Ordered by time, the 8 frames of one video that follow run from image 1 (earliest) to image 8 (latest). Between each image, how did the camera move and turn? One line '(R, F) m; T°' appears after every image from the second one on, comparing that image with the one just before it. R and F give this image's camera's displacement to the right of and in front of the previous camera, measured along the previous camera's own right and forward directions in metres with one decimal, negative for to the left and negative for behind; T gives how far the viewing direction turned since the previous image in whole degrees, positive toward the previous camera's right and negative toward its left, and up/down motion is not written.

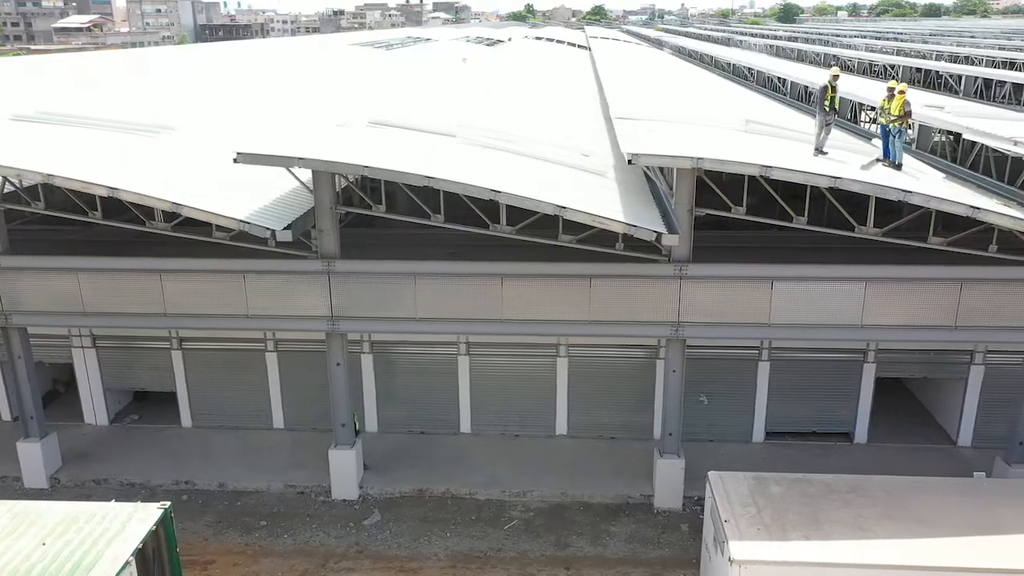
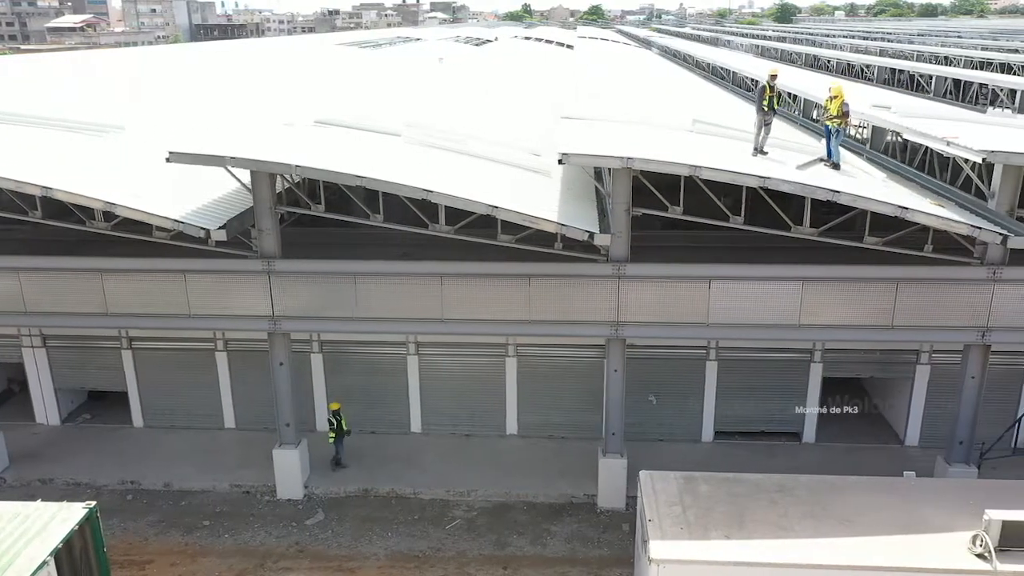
(+1.3, 0.0) m; 0°
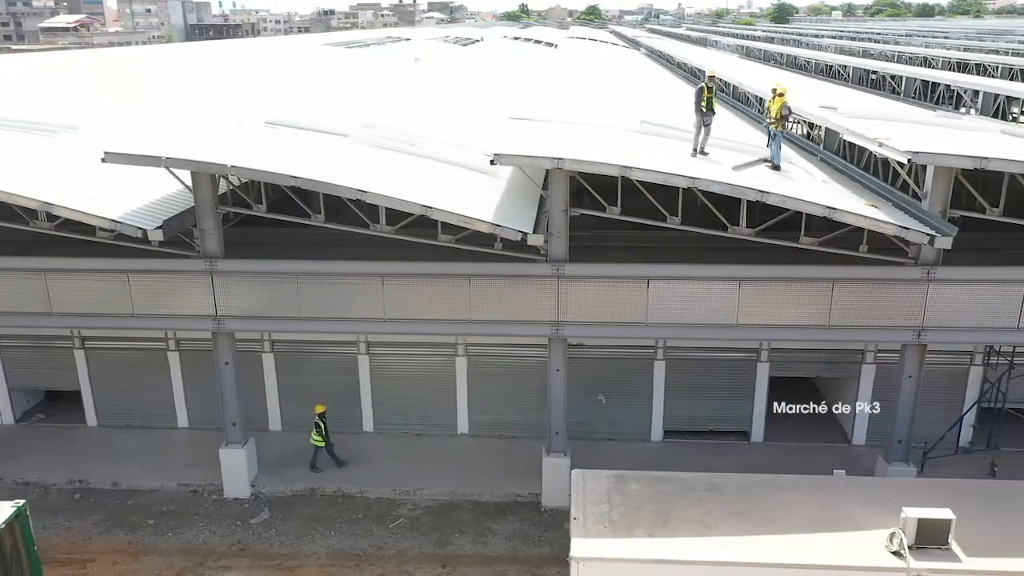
(+1.3, -0.1) m; 0°
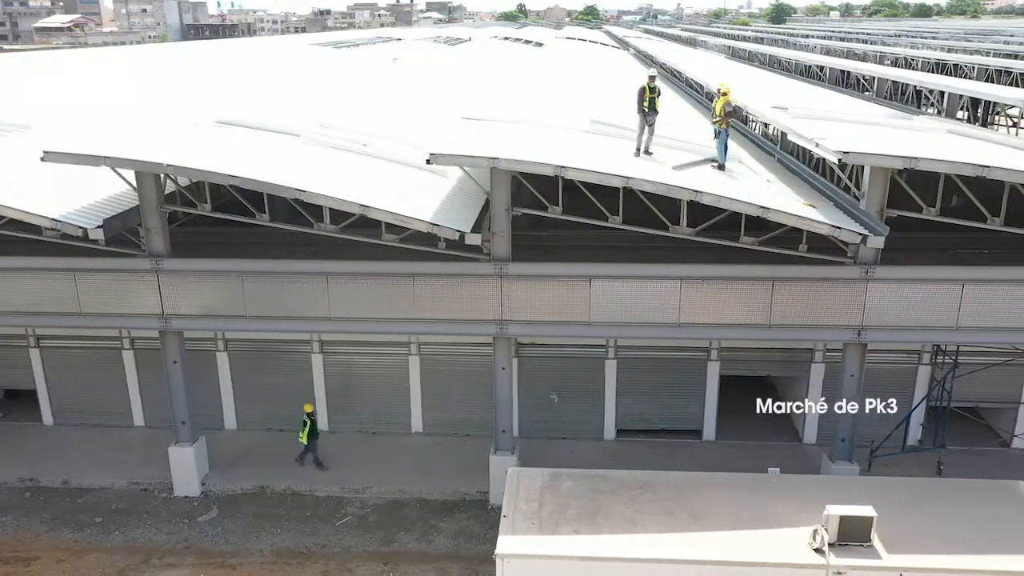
(+1.2, -0.1) m; 0°
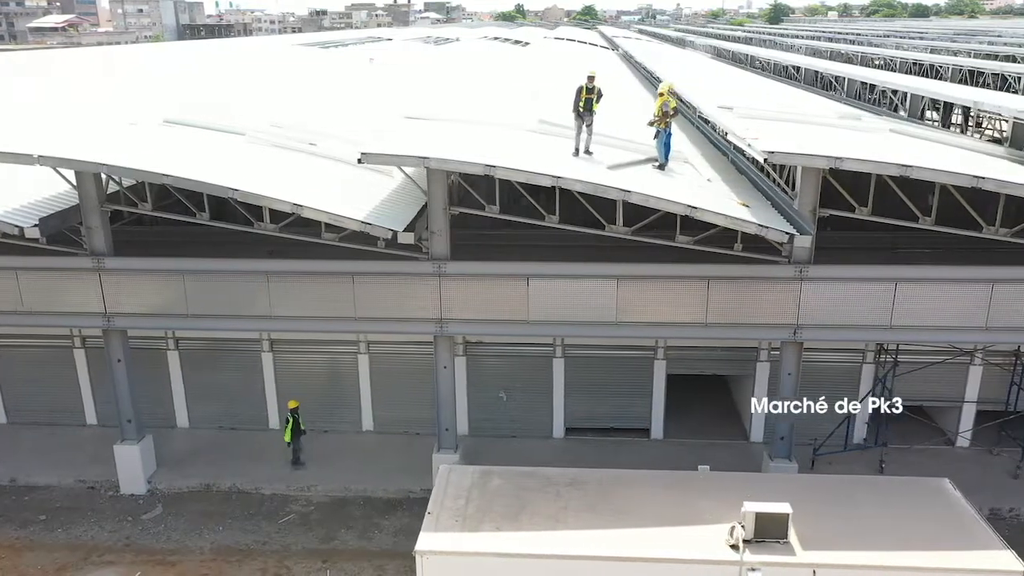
(+1.3, -0.1) m; 0°
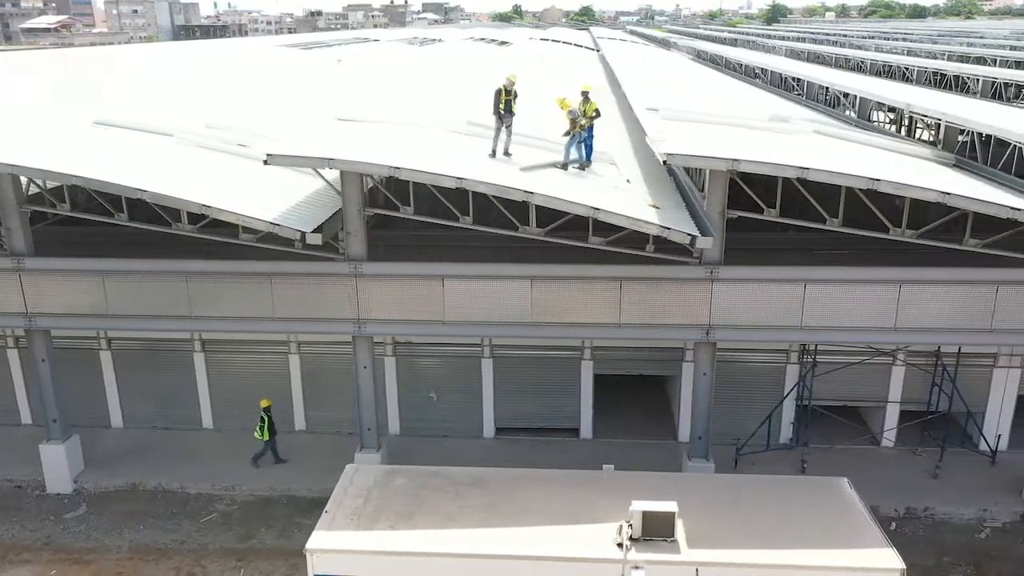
(+1.8, -0.1) m; 0°
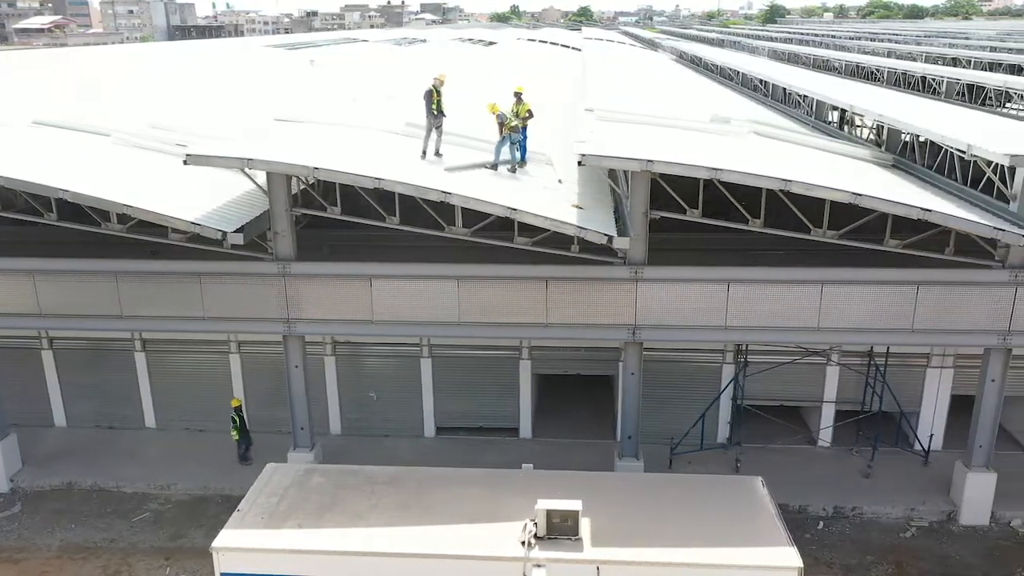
(+1.6, -0.1) m; 0°
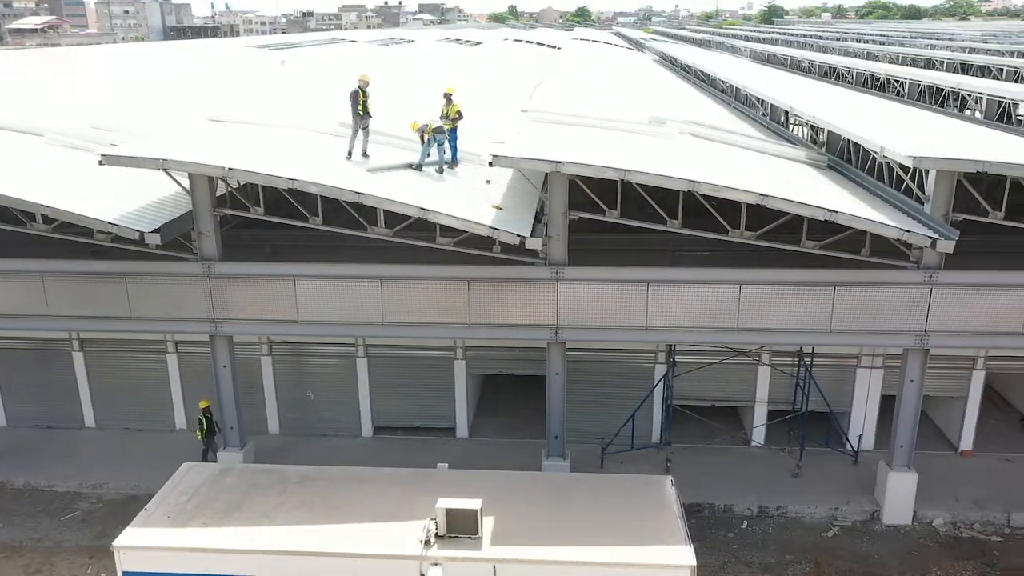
(+1.7, -0.1) m; 0°
